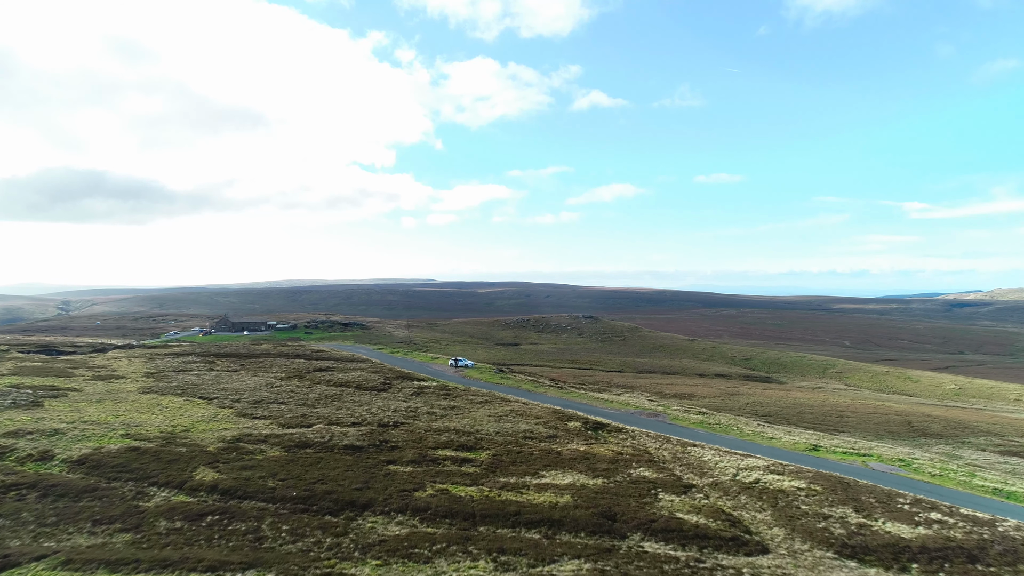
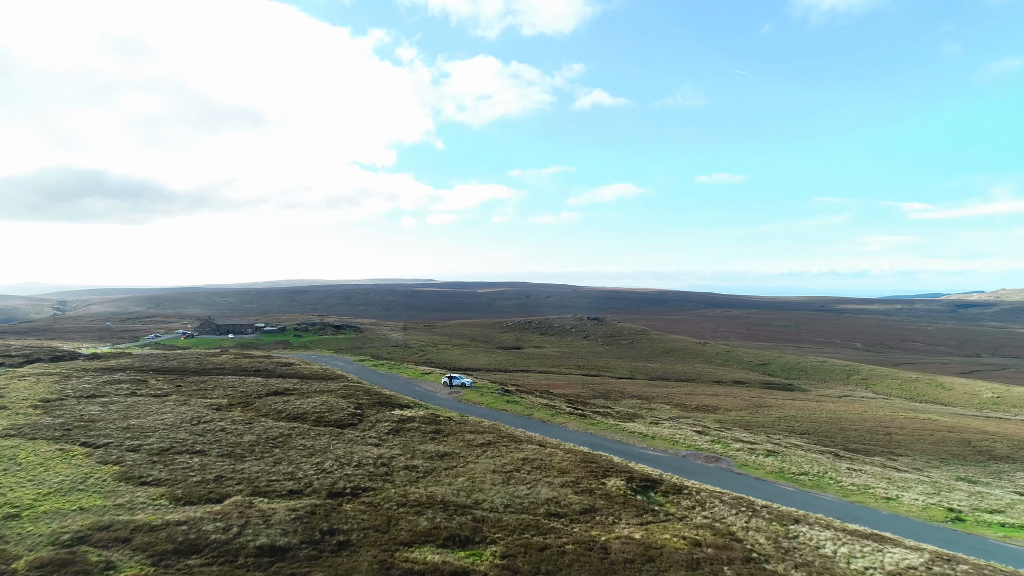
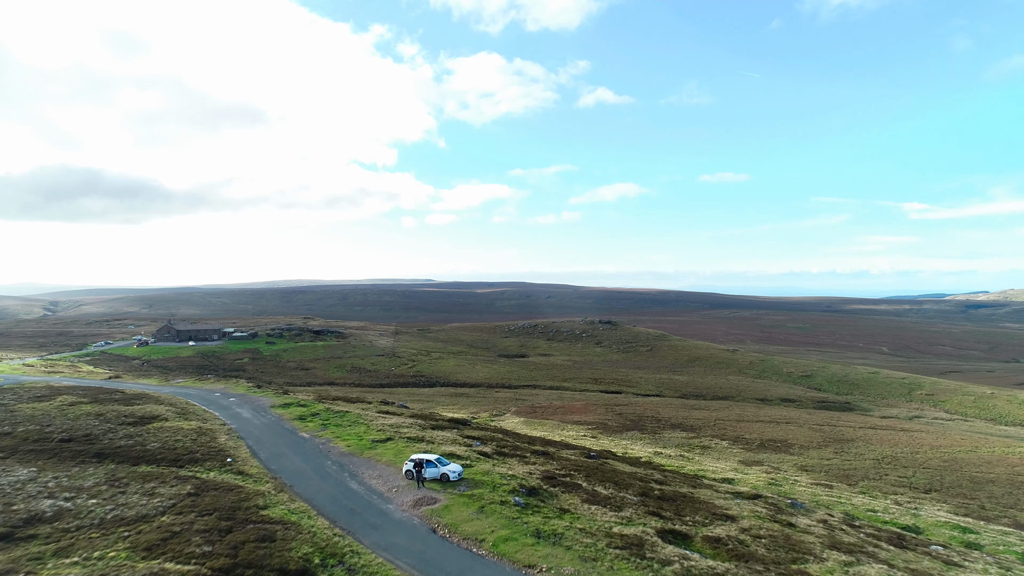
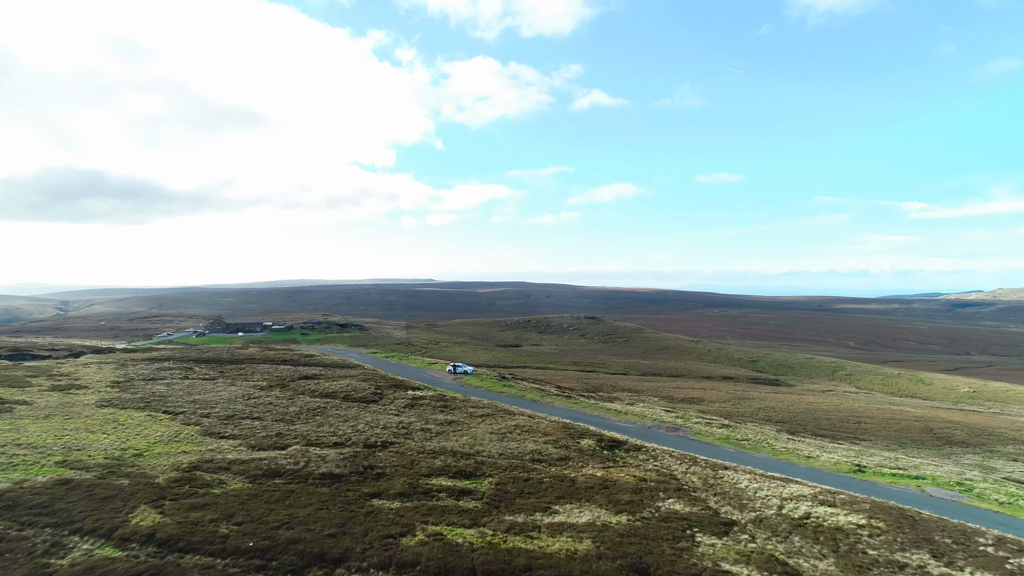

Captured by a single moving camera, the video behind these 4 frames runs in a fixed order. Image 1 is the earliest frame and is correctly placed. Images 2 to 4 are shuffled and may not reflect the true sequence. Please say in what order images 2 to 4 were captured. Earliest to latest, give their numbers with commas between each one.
4, 2, 3
